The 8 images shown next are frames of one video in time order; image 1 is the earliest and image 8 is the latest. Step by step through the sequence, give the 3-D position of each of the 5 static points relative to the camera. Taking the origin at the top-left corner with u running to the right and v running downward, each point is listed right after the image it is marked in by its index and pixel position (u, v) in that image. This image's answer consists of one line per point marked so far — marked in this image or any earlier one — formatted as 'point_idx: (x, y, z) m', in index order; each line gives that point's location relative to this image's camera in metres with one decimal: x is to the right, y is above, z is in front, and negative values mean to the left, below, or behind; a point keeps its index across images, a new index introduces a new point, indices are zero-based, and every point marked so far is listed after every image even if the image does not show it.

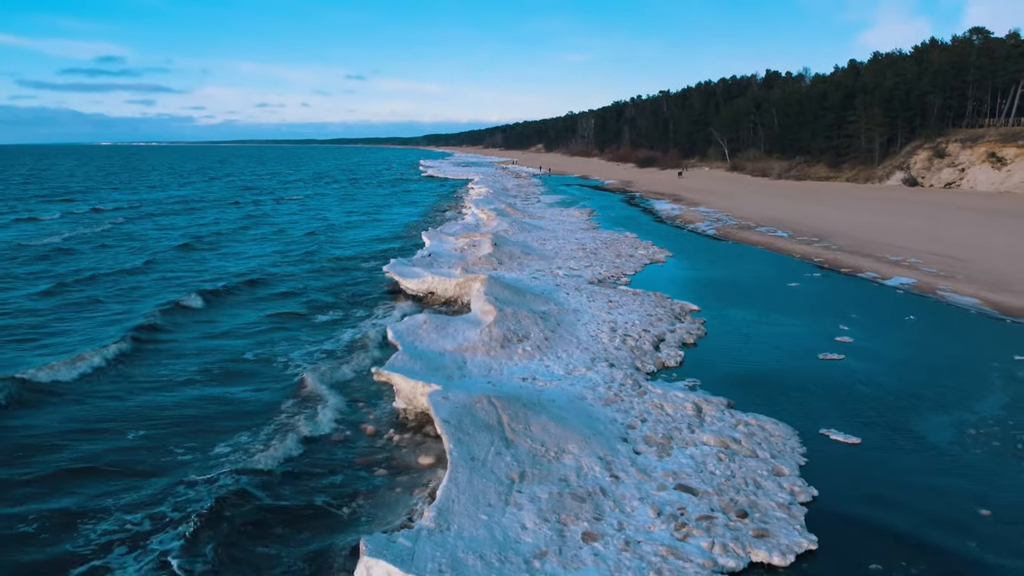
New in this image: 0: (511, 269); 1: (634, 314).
0: (0.0, +0.4, +18.8) m
1: (+1.9, -0.4, +13.8) m
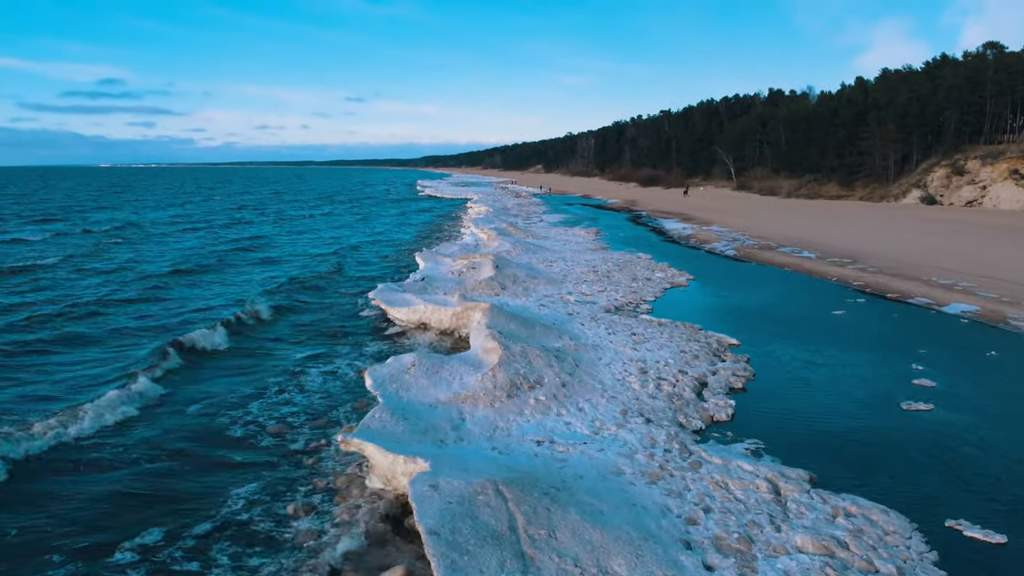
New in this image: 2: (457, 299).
0: (+0.1, -0.1, +16.5) m
1: (+2.0, -0.8, +11.6) m
2: (-0.9, -0.2, +13.8) m
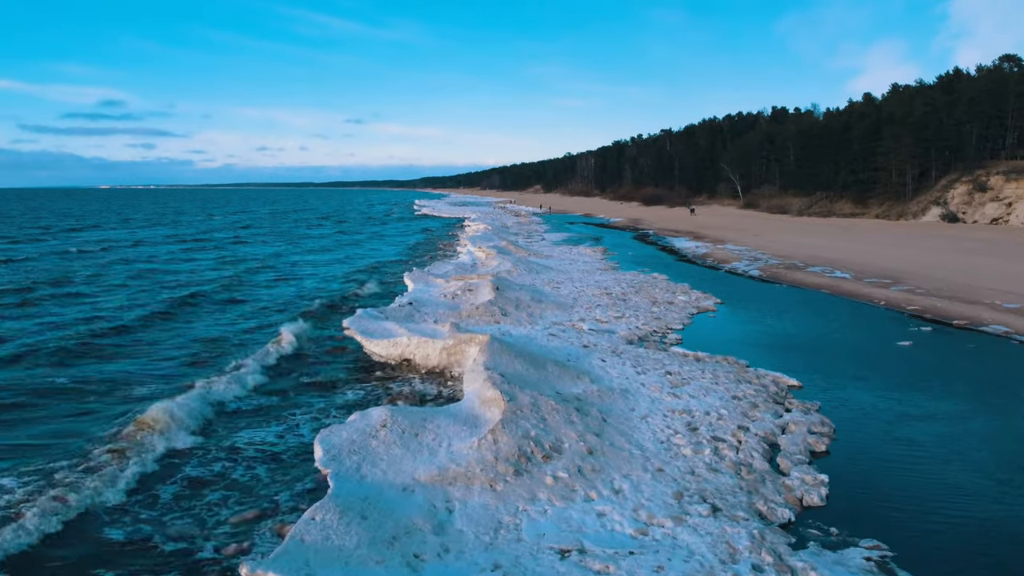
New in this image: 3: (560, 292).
0: (+0.1, -0.5, +14.0) m
1: (+2.0, -1.1, +9.1) m
2: (-0.8, -0.5, +11.3) m
3: (+1.0, -0.1, +17.8) m
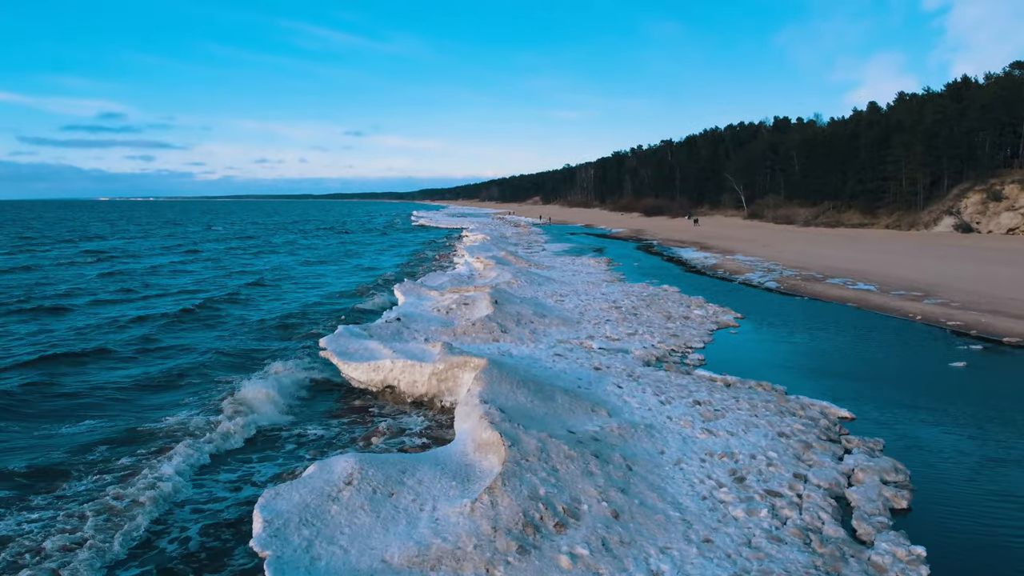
0: (+0.1, -0.7, +12.5) m
1: (+2.0, -1.2, +7.6) m
2: (-0.8, -0.7, +9.8) m
3: (+1.0, -0.3, +16.3) m
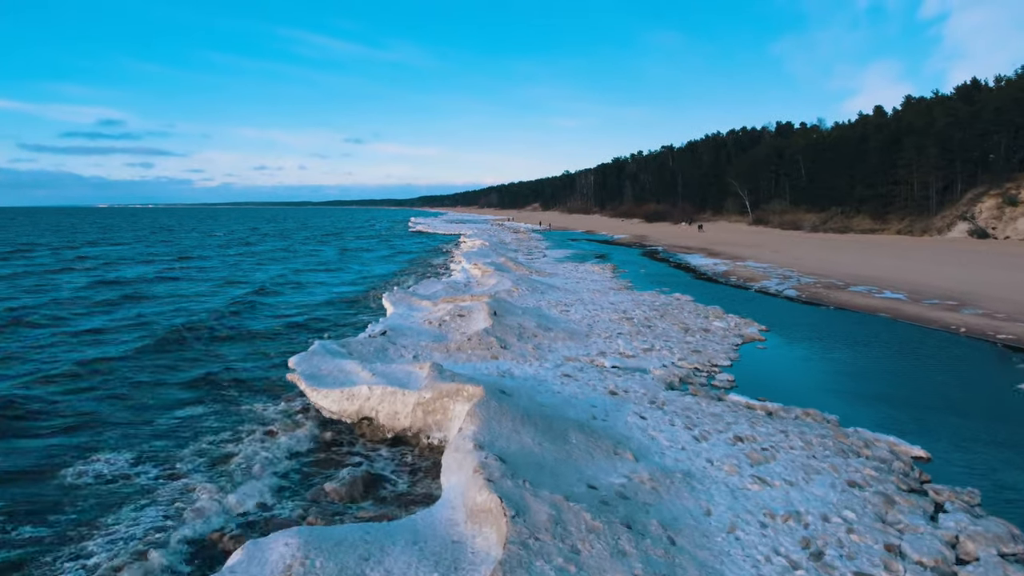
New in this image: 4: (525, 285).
0: (+0.1, -0.8, +11.0) m
1: (+2.1, -1.3, +6.0) m
2: (-0.8, -0.8, +8.2) m
3: (+1.0, -0.5, +14.8) m
4: (+0.3, +0.1, +18.7) m
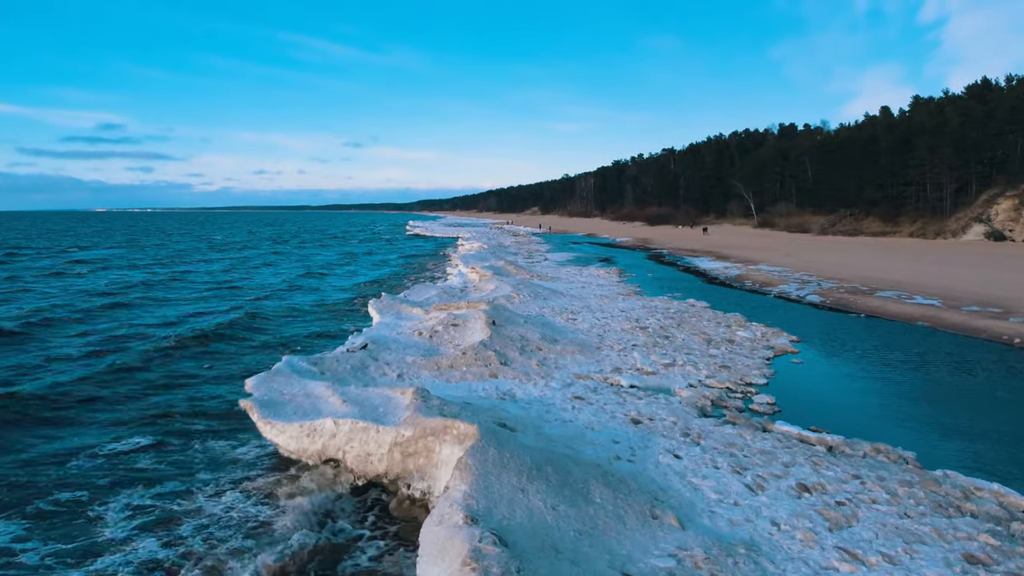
0: (+0.2, -0.9, +9.4) m
1: (+2.1, -1.4, +4.5) m
2: (-0.8, -0.8, +6.7) m
3: (+1.0, -0.6, +13.2) m
4: (+0.3, 0.0, +17.2) m
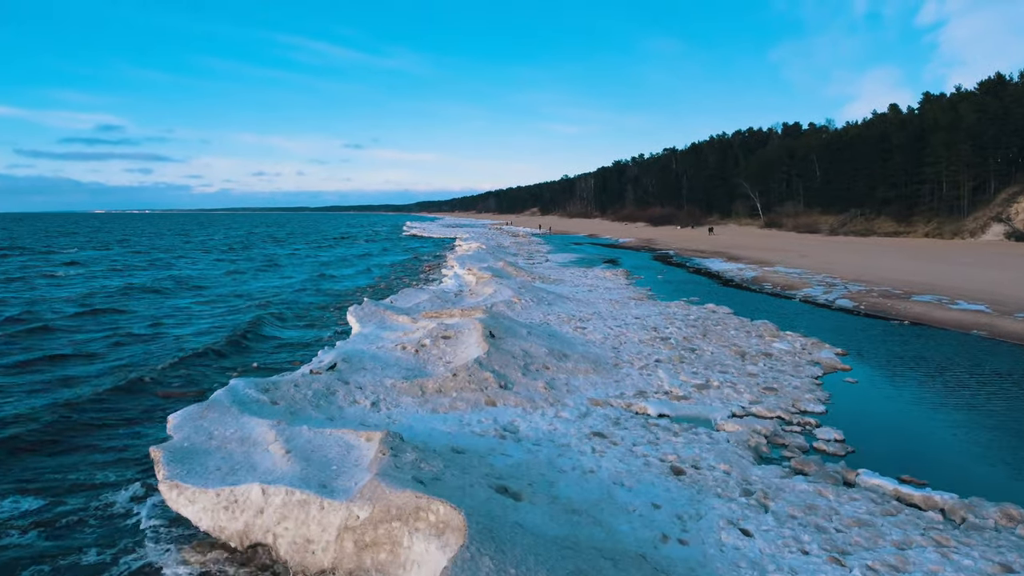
0: (+0.2, -1.0, +7.7) m
1: (+2.1, -1.4, +2.7) m
2: (-0.7, -0.9, +4.9) m
3: (+1.0, -0.6, +11.5) m
4: (+0.3, -0.1, +15.4) m
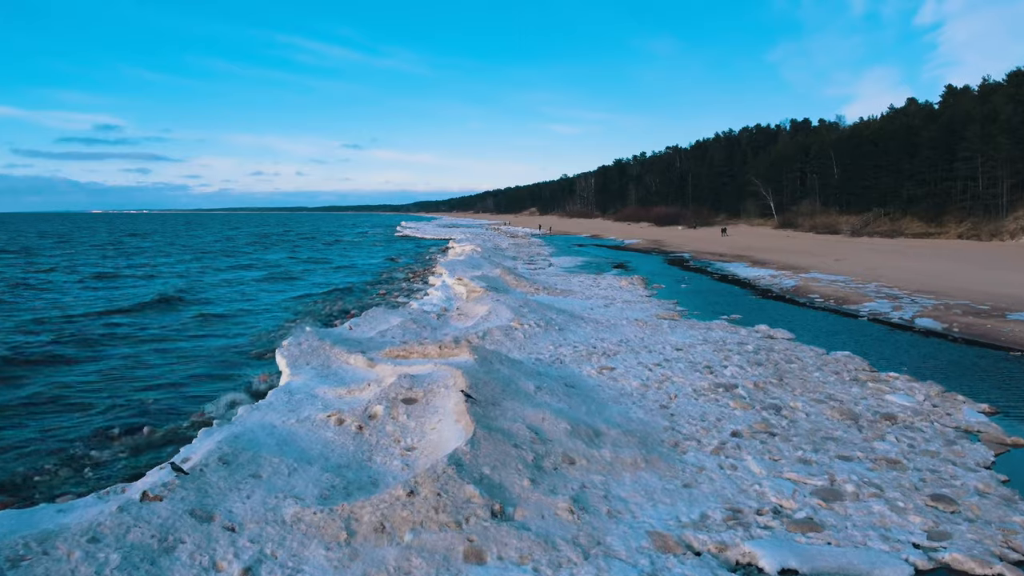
0: (+0.2, -1.2, +4.2) m
1: (+2.1, -1.7, -0.8) m
2: (-0.7, -1.1, +1.5) m
3: (+1.0, -0.9, +8.0) m
4: (+0.3, -0.4, +12.0) m
